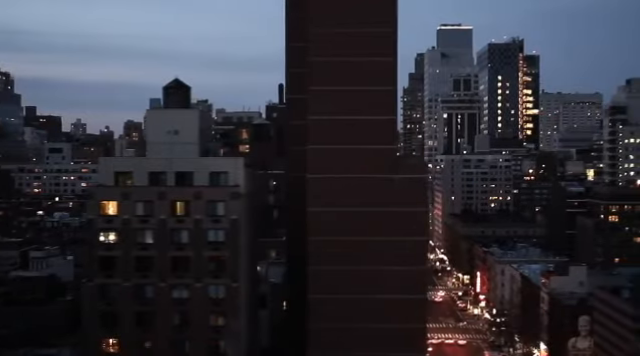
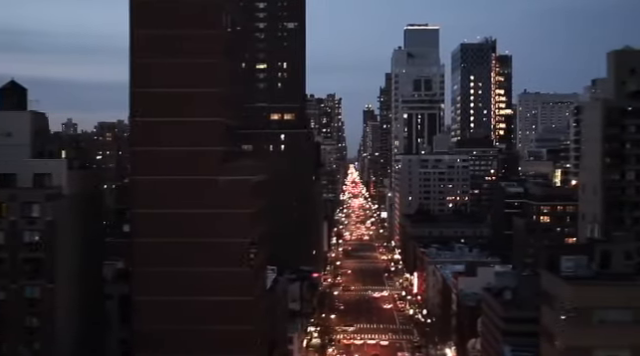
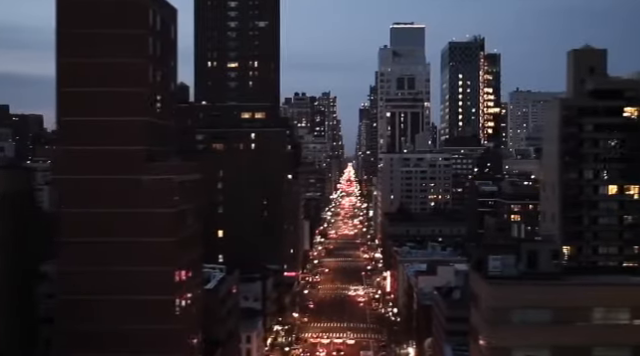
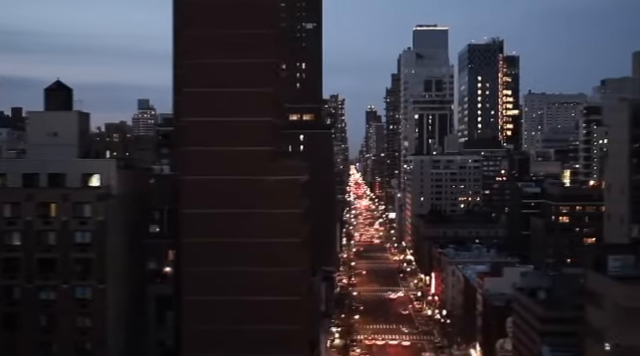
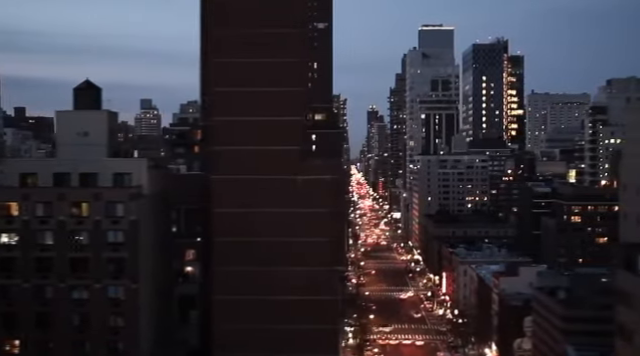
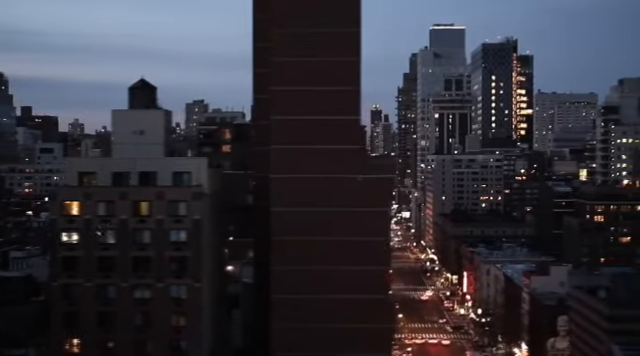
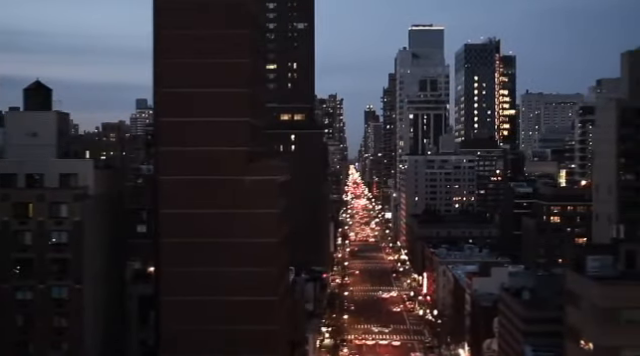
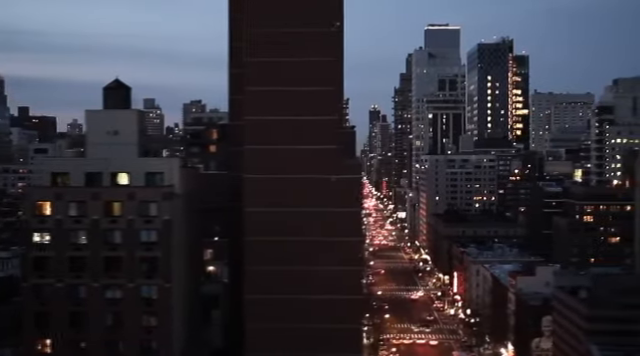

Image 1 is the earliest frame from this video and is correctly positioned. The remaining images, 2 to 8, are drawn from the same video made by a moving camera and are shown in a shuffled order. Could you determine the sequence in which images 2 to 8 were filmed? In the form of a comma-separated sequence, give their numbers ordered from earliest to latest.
6, 8, 5, 4, 7, 2, 3
